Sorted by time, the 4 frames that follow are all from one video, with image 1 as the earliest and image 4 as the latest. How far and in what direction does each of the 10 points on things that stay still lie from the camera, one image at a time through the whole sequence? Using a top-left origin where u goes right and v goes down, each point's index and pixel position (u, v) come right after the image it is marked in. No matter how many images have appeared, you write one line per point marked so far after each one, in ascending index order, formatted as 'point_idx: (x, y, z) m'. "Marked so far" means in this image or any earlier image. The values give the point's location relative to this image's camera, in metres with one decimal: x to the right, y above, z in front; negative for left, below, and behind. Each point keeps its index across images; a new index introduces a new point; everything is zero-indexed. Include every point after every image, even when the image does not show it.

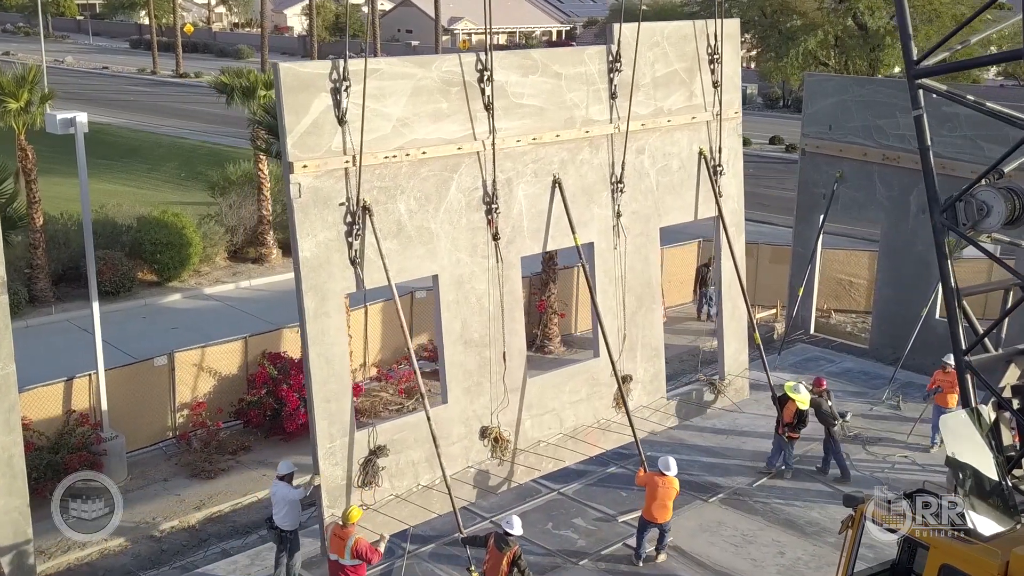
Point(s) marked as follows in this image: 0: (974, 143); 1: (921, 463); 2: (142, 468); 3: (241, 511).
0: (+8.8, +2.7, +18.9) m
1: (+6.1, -2.6, +14.7) m
2: (-5.3, -2.6, +14.4) m
3: (-3.7, -3.0, +13.5) m
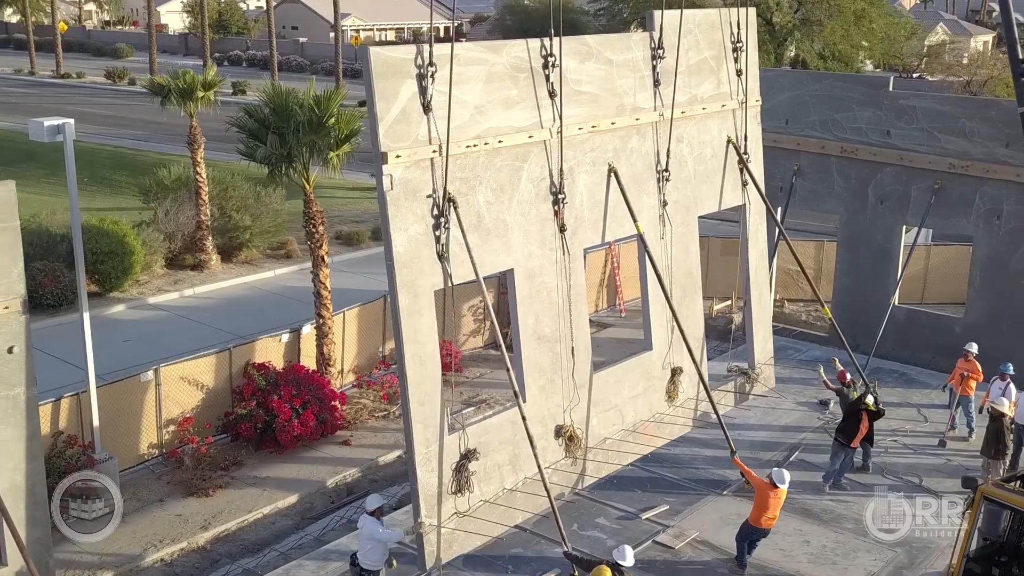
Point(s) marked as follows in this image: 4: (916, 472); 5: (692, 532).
0: (+8.2, +3.0, +19.5) m
1: (+6.1, -2.4, +15.2) m
2: (-5.2, -2.8, +13.8) m
3: (-3.5, -3.1, +13.0) m
4: (+5.8, -2.6, +14.3) m
5: (+2.2, -3.0, +12.2) m
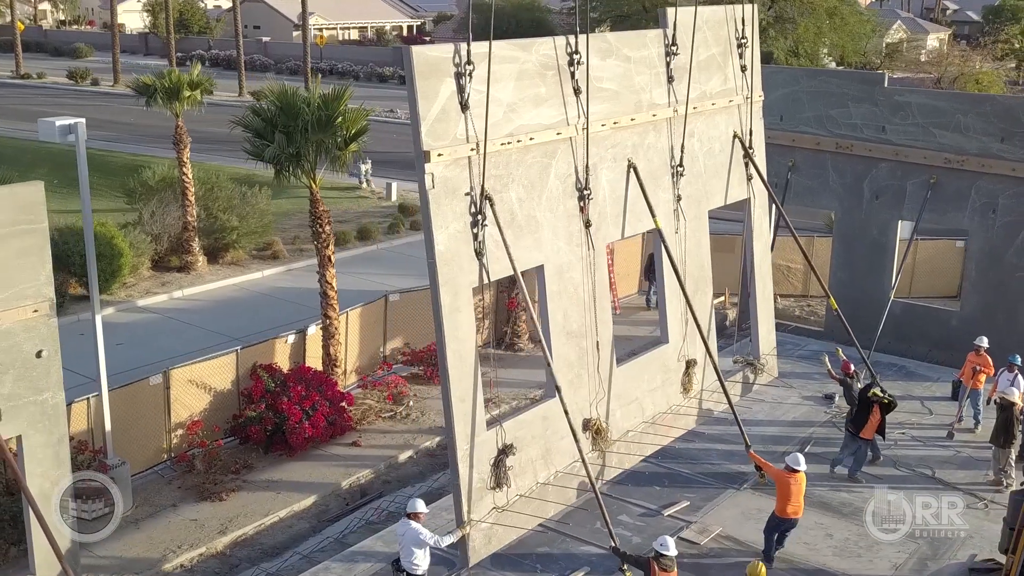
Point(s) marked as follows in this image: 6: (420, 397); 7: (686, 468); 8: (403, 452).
0: (+8.2, +3.1, +19.7) m
1: (+6.3, -2.3, +15.3) m
2: (-5.0, -2.8, +13.5) m
3: (-3.2, -3.2, +12.9) m
4: (+6.0, -2.5, +14.4) m
5: (+2.5, -2.9, +12.2) m
6: (-1.7, -2.0, +17.8) m
7: (+2.4, -2.5, +14.0) m
8: (-1.7, -2.5, +15.3) m
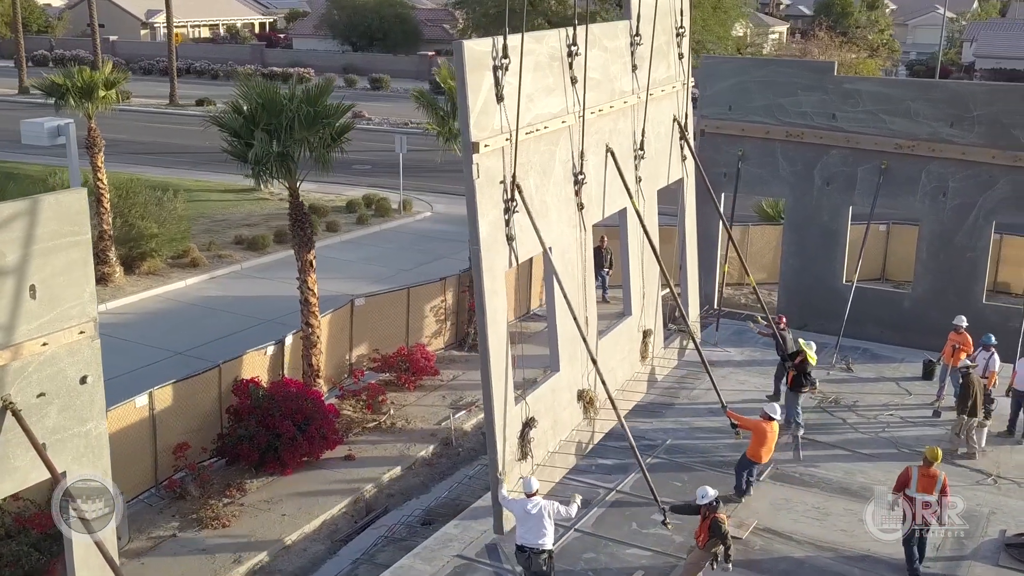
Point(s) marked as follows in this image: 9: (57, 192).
0: (+7.4, +3.5, +20.3) m
1: (+6.2, -2.1, +15.7) m
2: (-4.7, -3.0, +12.5) m
3: (-2.8, -3.3, +12.0) m
4: (+6.1, -2.3, +14.7) m
5: (+2.9, -2.8, +12.1) m
6: (-1.9, -2.0, +17.2) m
7: (+2.6, -2.4, +13.8) m
8: (-1.6, -2.6, +14.6) m
9: (-3.7, +0.8, +8.0) m
